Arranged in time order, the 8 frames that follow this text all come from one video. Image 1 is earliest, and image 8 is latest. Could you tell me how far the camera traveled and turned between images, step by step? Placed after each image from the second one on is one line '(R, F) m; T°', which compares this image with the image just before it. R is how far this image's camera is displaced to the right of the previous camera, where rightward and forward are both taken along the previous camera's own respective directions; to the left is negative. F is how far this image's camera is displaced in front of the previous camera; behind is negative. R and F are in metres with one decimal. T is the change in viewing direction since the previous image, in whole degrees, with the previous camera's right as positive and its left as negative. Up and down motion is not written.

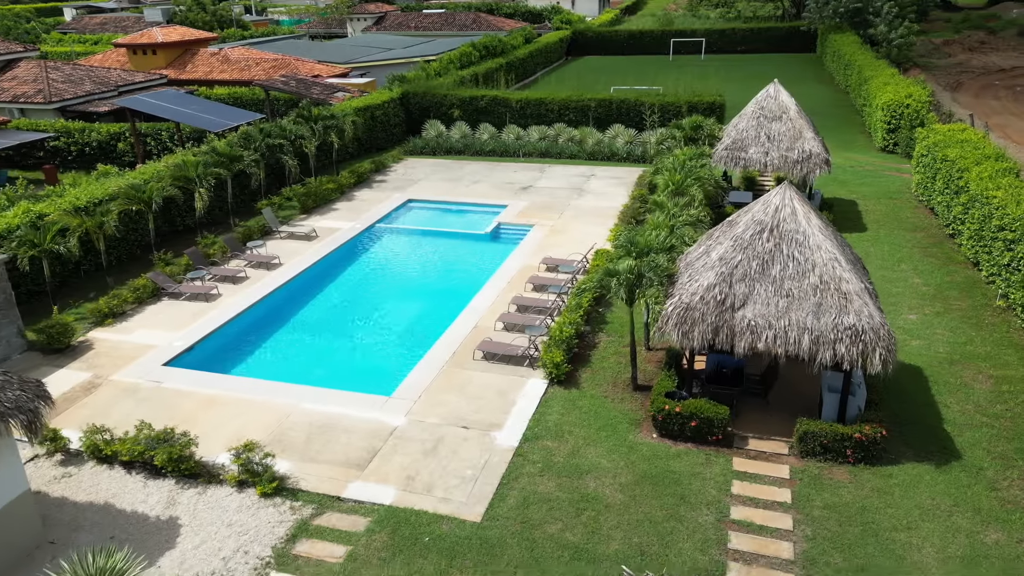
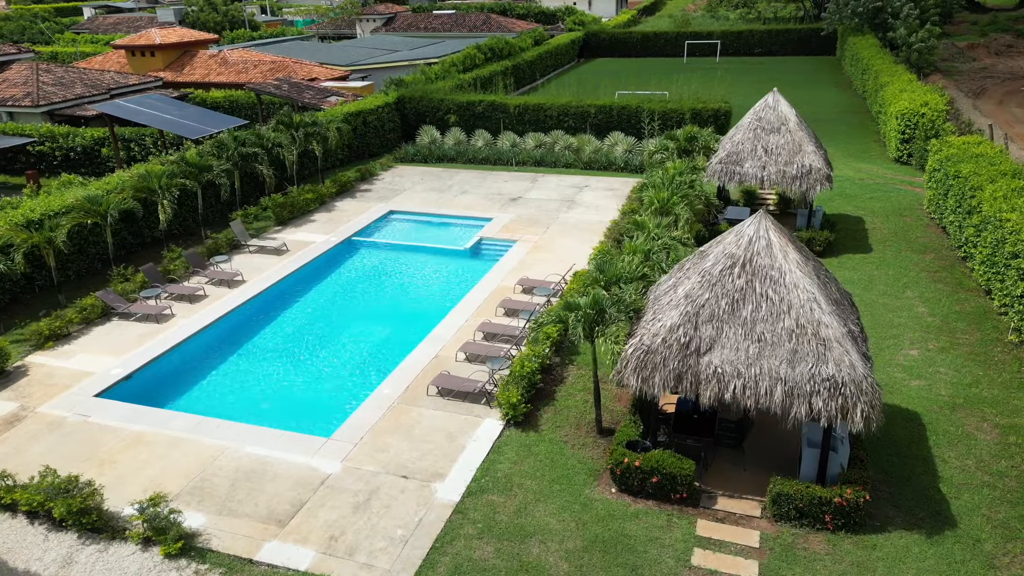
(+1.2, +1.3) m; -2°
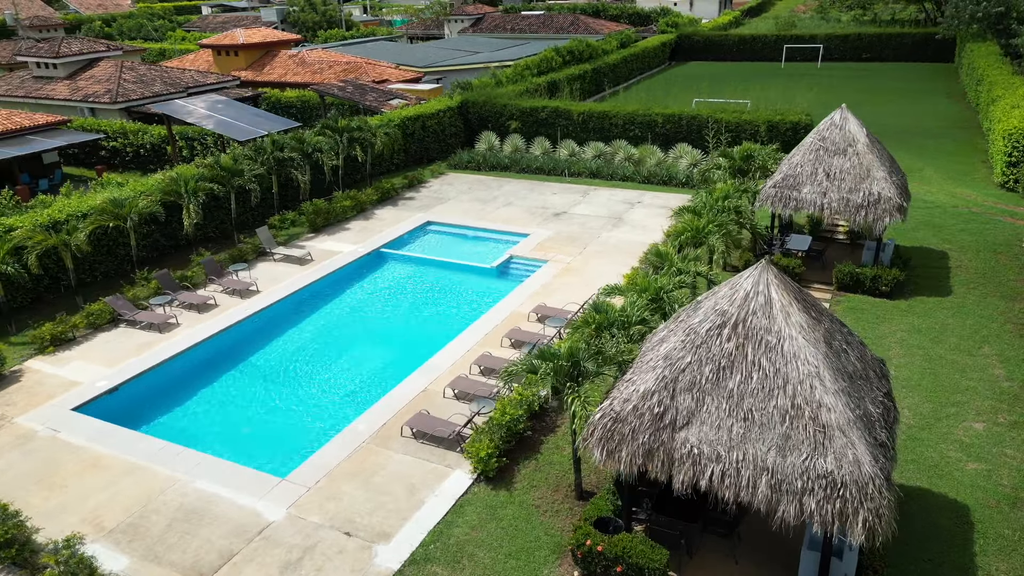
(+1.9, +1.6) m; -7°
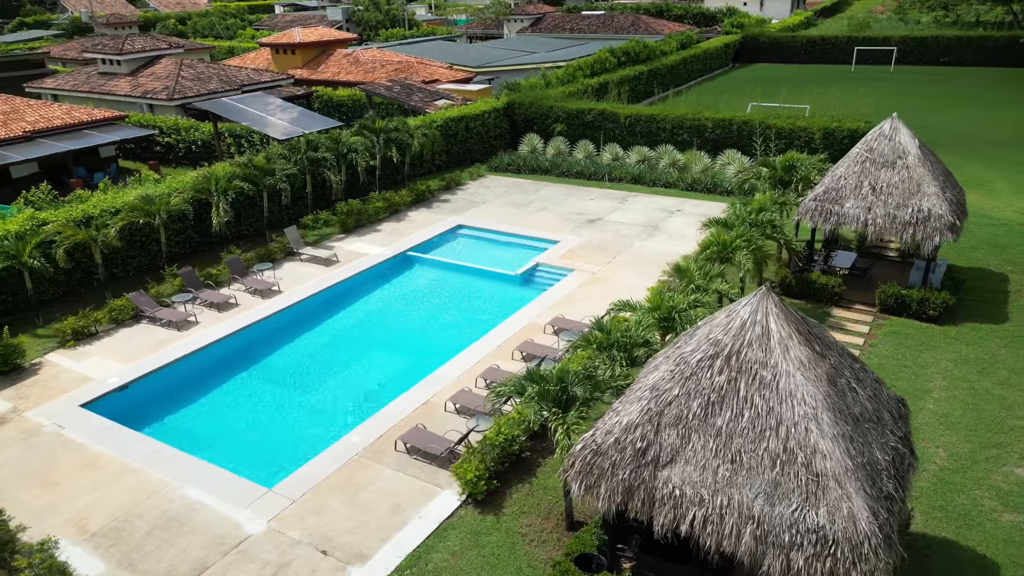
(+1.0, +0.6) m; -5°
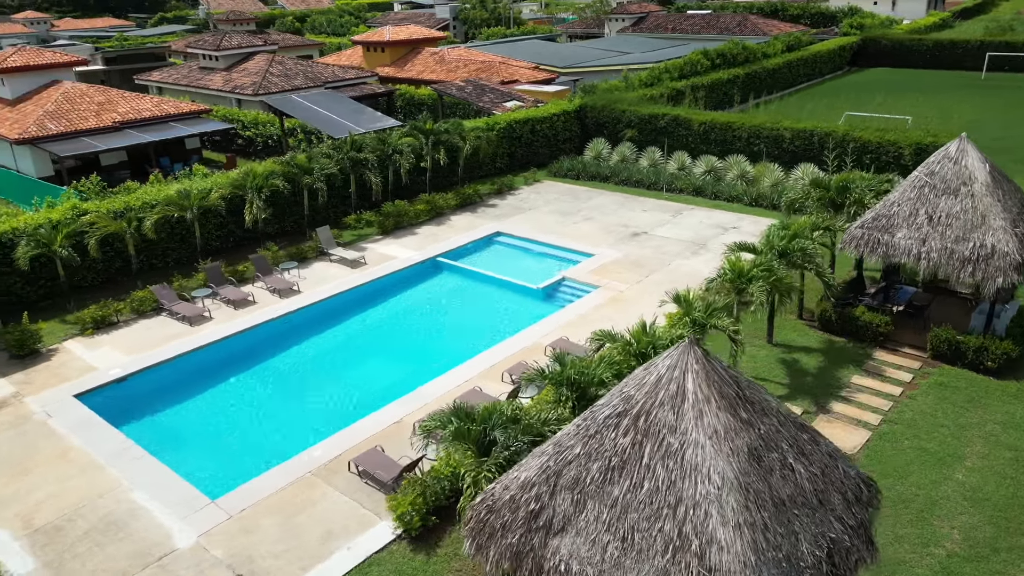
(+2.3, +1.0) m; -8°
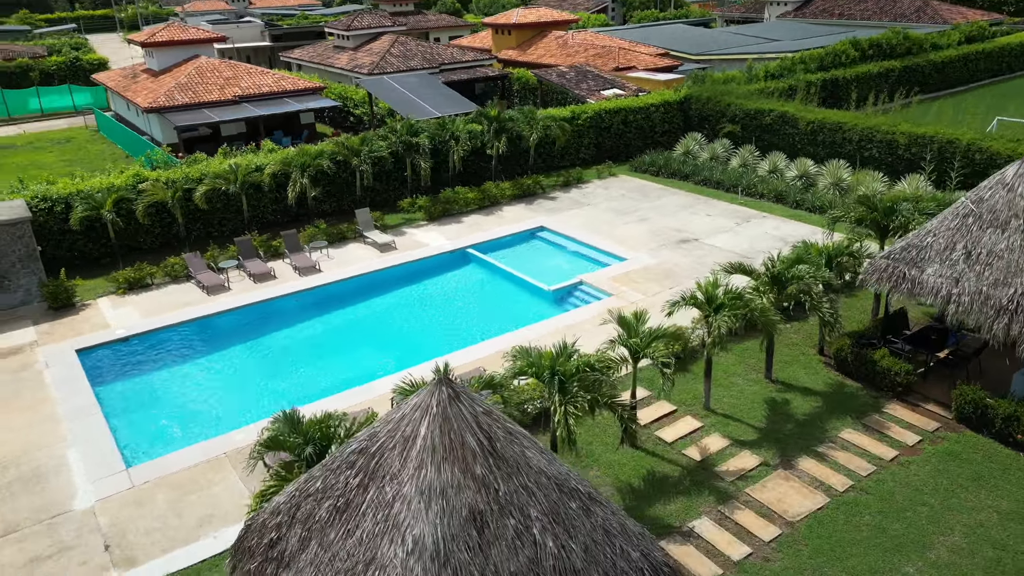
(+3.8, +1.2) m; -12°
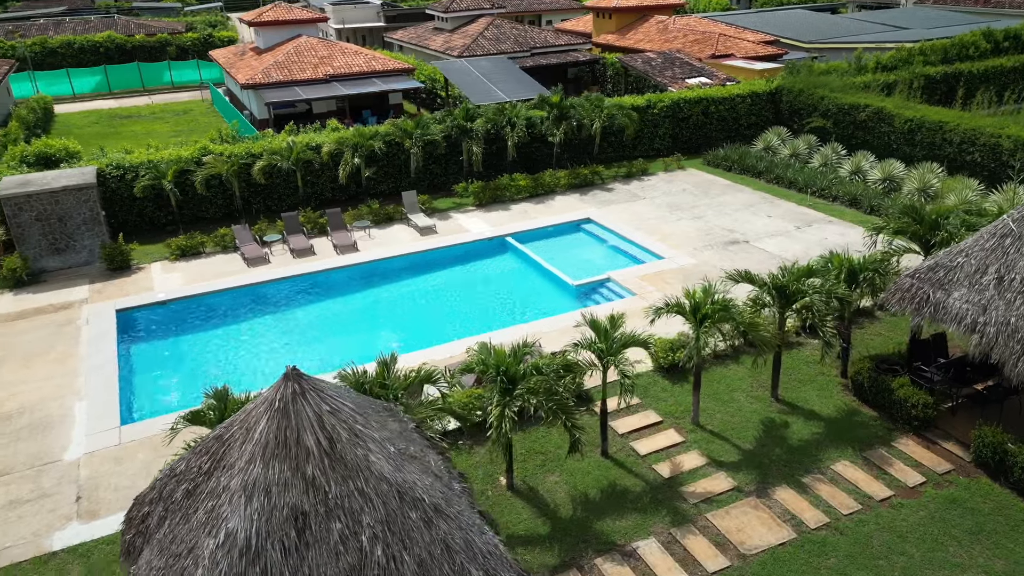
(+2.3, +0.5) m; -9°
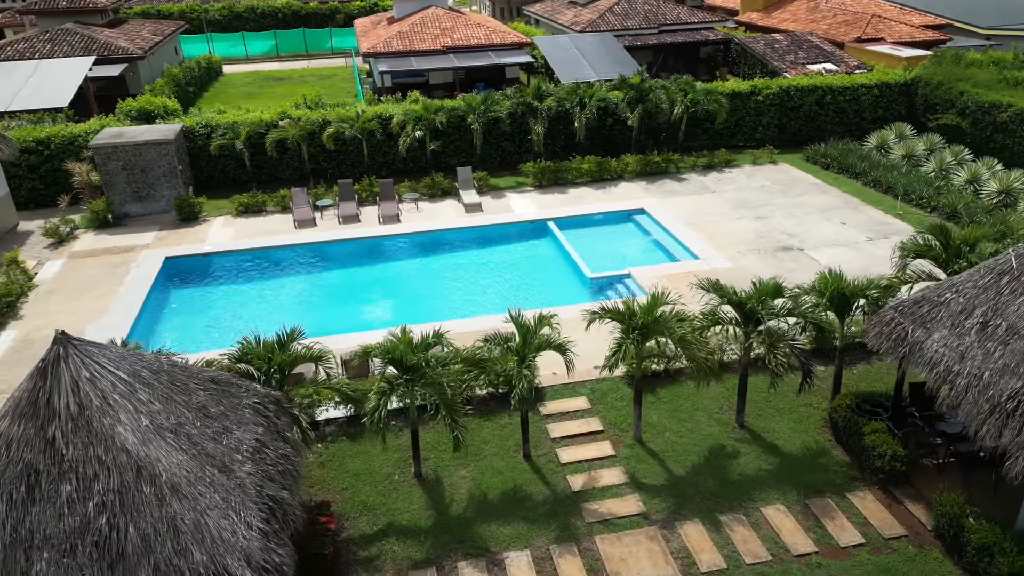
(+3.5, +0.7) m; -12°
